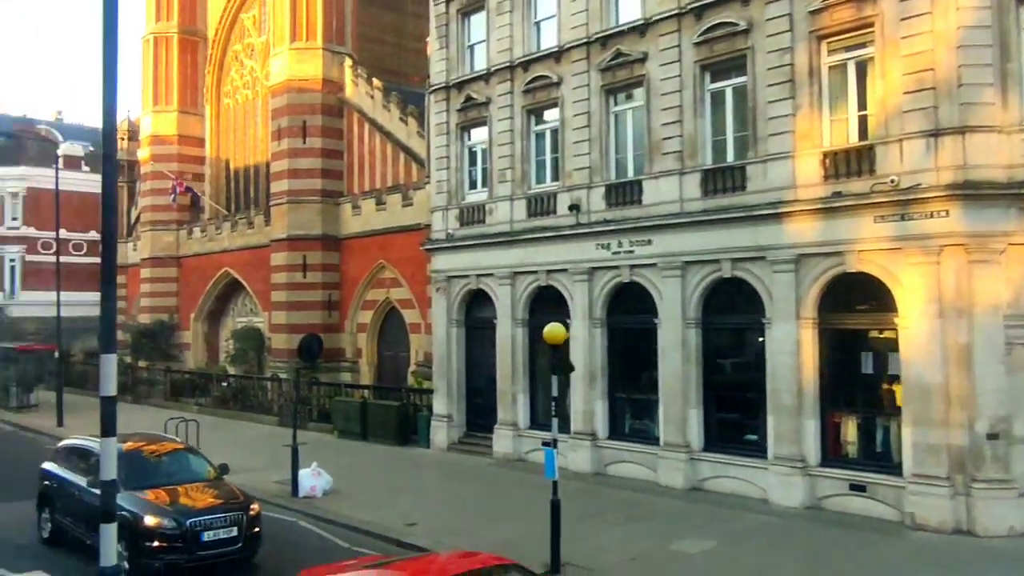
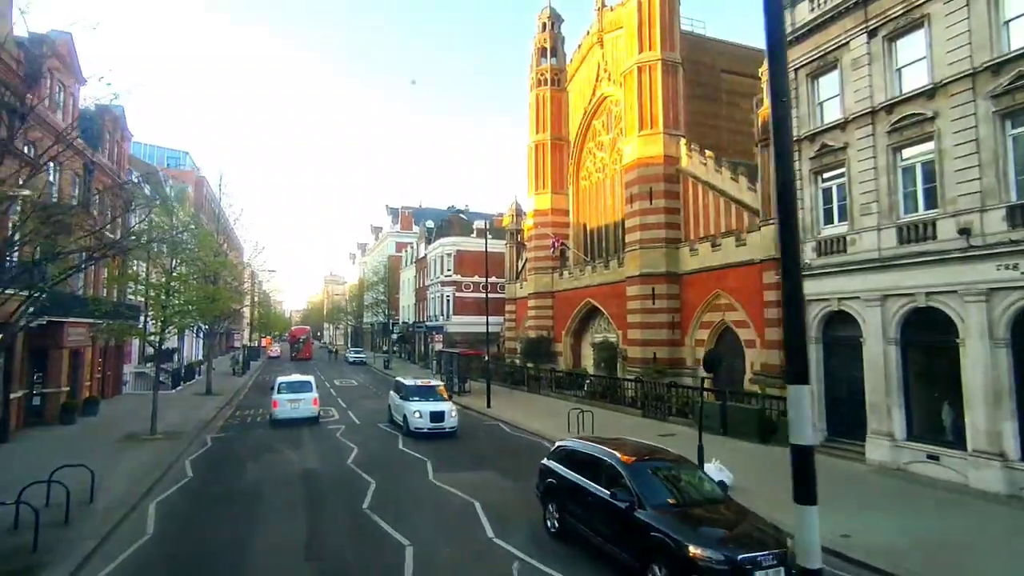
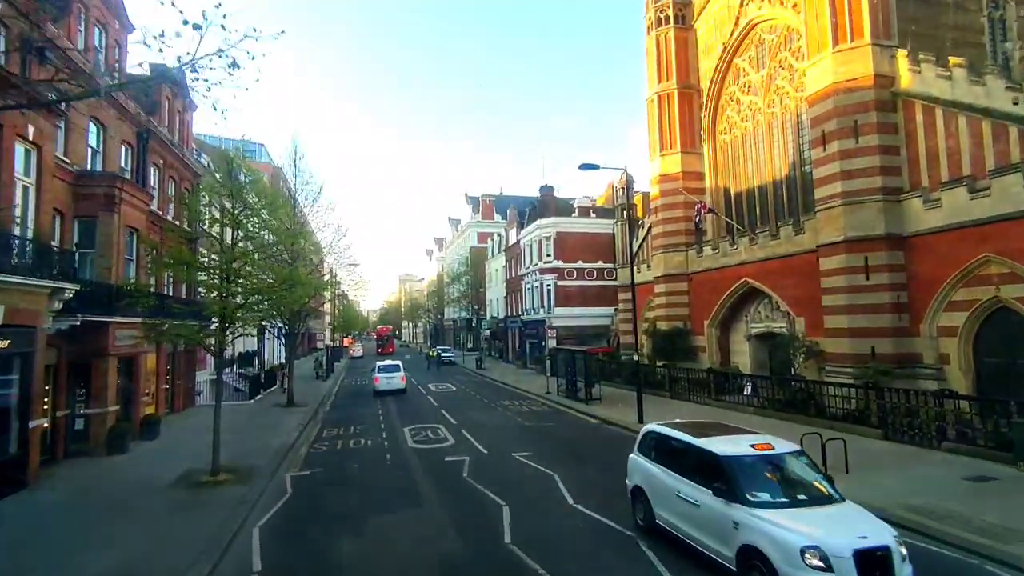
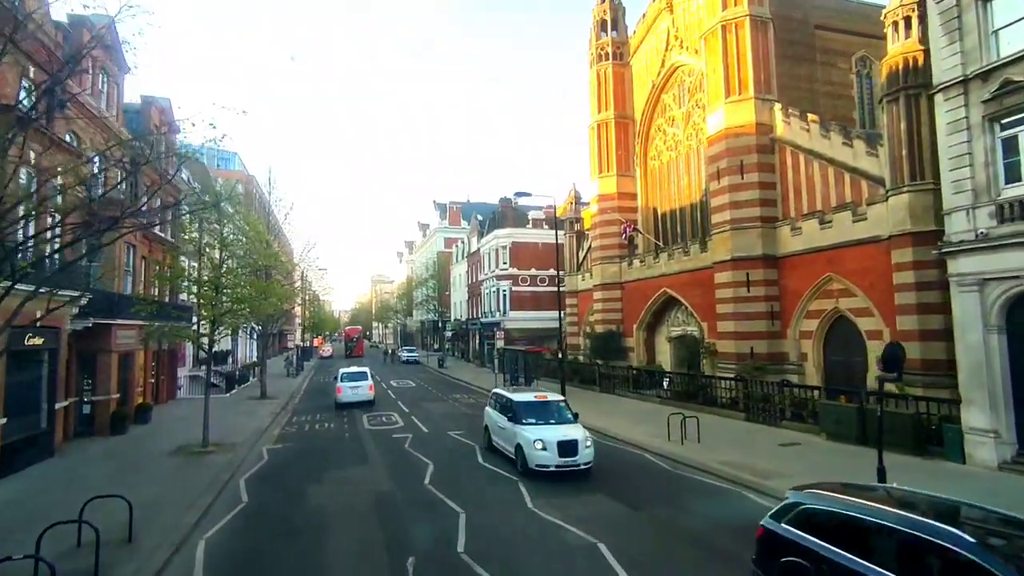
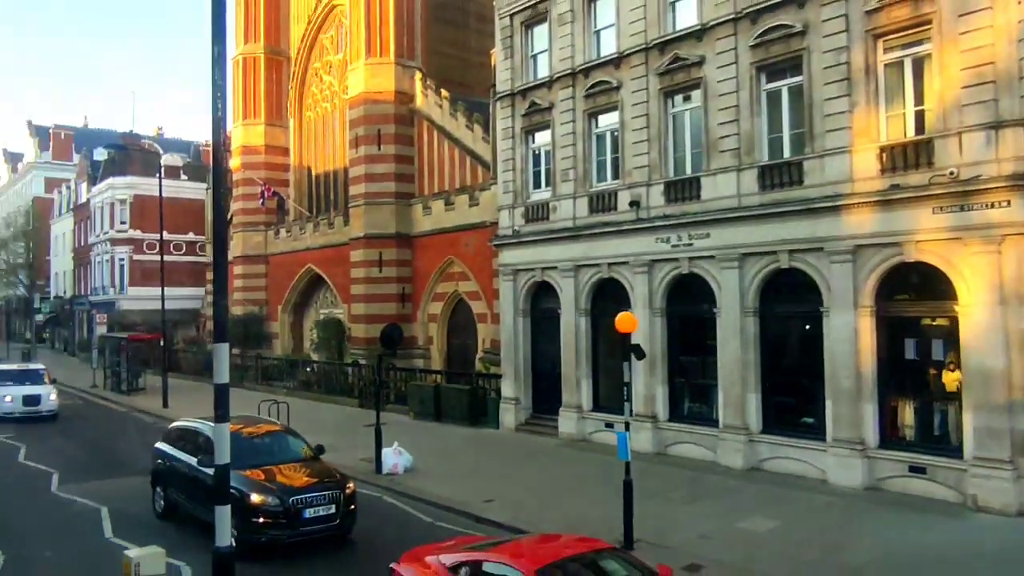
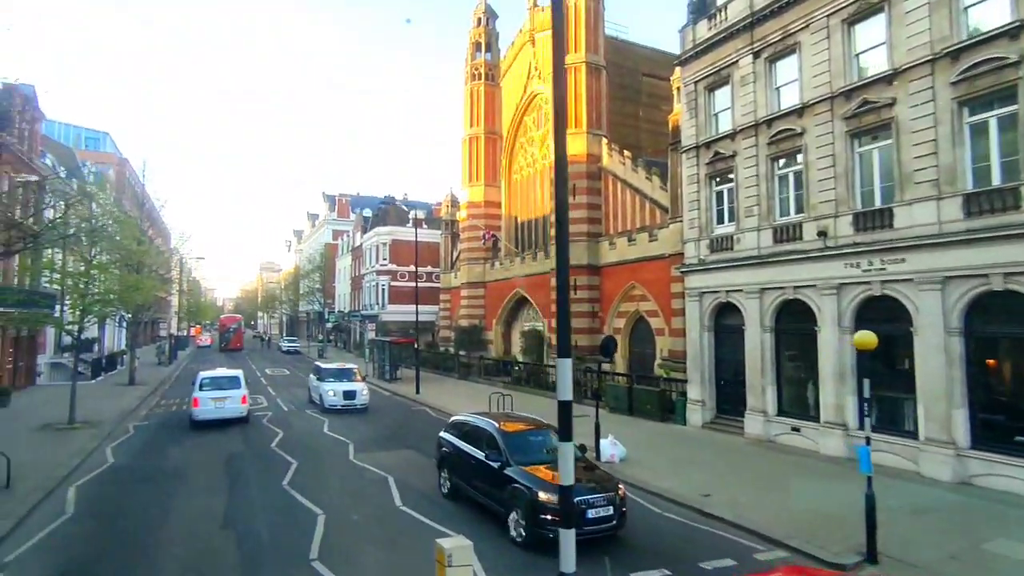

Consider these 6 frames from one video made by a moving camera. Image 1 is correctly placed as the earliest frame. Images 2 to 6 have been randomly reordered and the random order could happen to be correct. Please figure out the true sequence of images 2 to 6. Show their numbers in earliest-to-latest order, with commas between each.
5, 6, 2, 4, 3
